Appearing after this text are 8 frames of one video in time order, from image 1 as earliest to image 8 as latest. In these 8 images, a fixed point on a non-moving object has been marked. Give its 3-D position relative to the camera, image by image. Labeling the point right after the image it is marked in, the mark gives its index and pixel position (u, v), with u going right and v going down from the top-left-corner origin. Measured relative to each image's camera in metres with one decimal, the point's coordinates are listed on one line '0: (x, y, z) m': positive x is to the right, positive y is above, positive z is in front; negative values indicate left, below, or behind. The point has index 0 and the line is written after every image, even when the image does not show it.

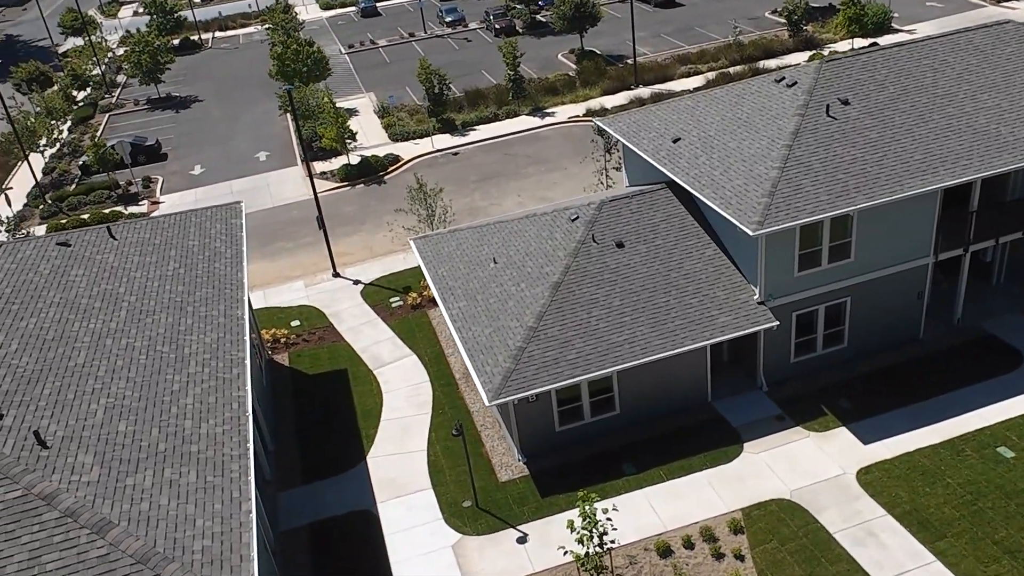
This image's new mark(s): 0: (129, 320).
0: (-6.9, -0.6, +15.5) m
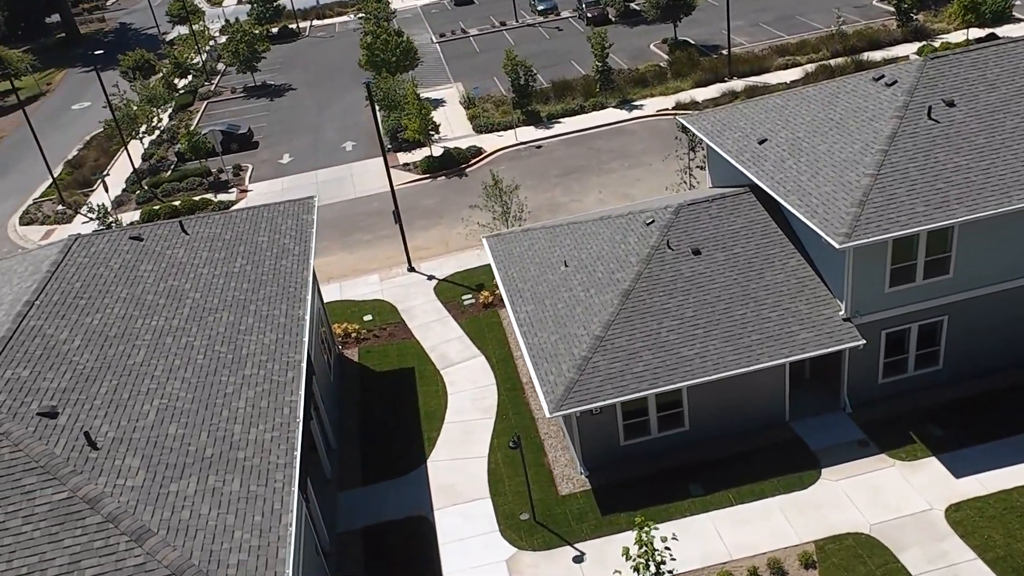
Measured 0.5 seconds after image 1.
0: (-5.8, -0.5, +15.5) m
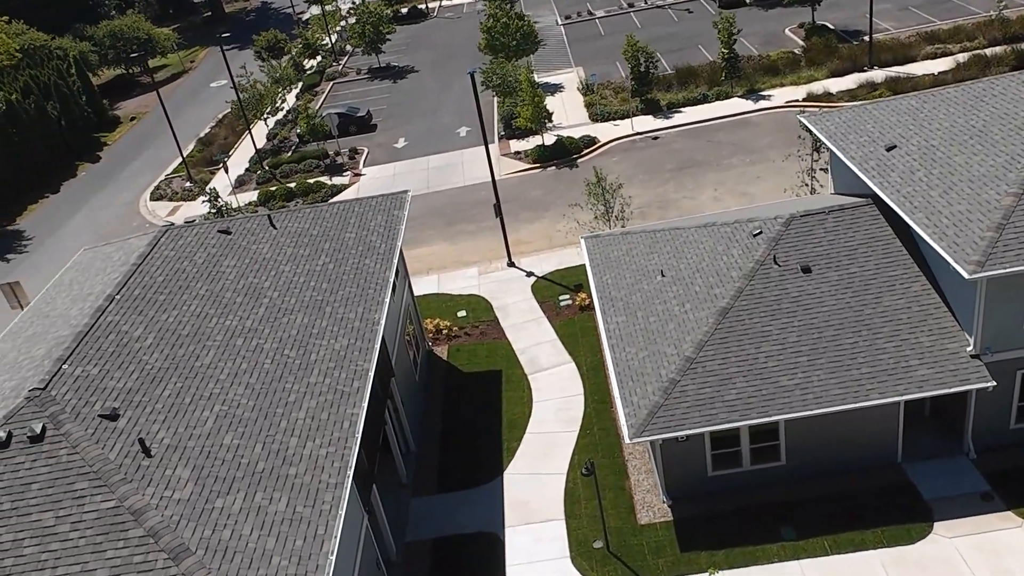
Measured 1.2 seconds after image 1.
0: (-4.4, -0.6, +15.4) m
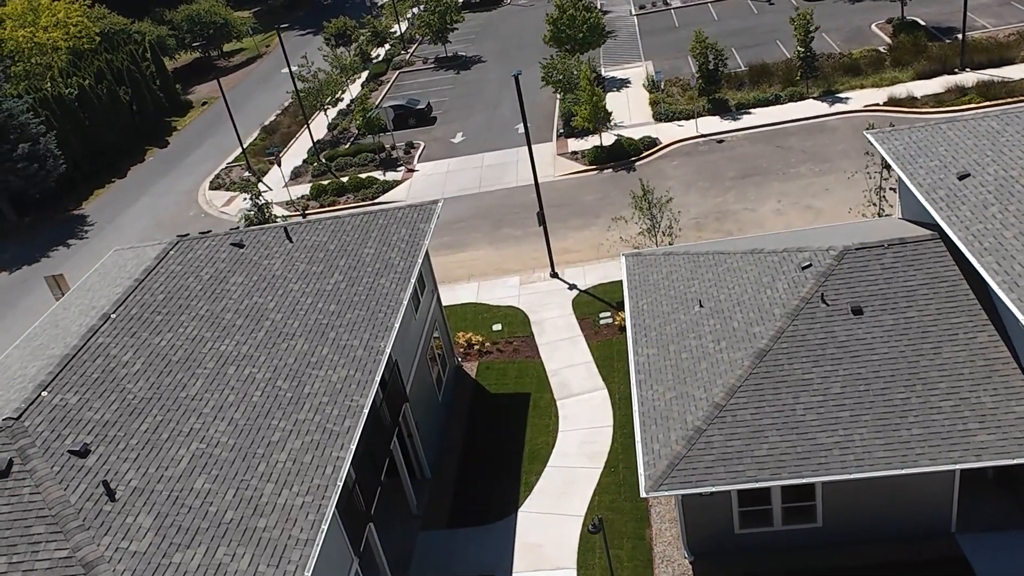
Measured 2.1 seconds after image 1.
0: (-4.2, -1.0, +14.6) m
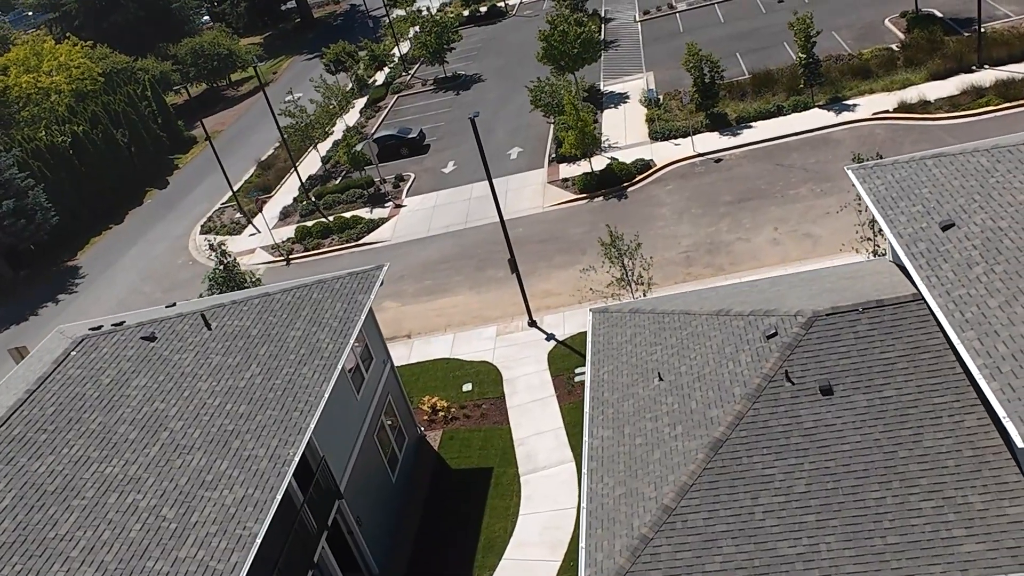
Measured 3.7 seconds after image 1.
0: (-5.5, -2.7, +13.2) m
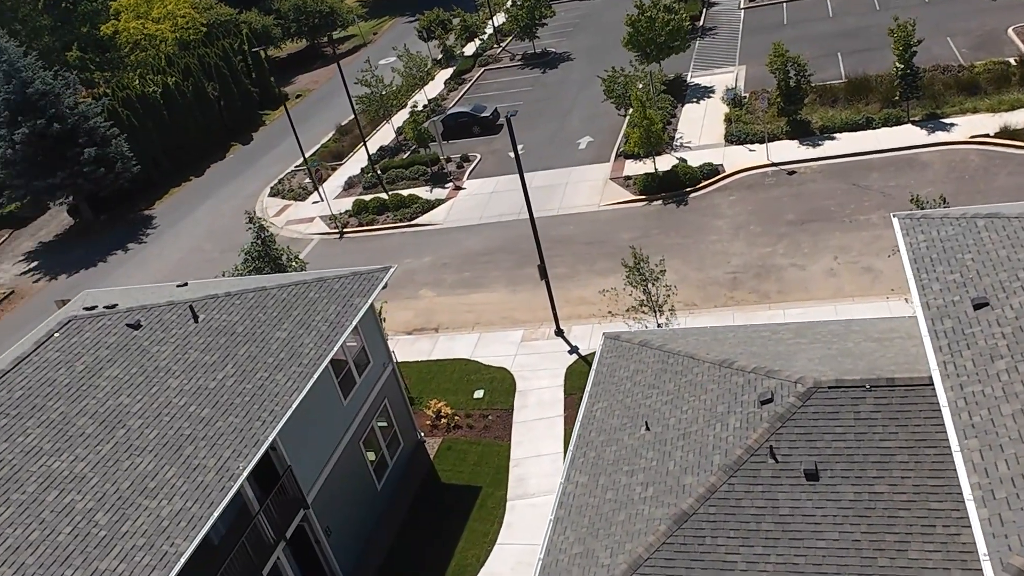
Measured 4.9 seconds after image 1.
0: (-6.2, -2.6, +13.1) m
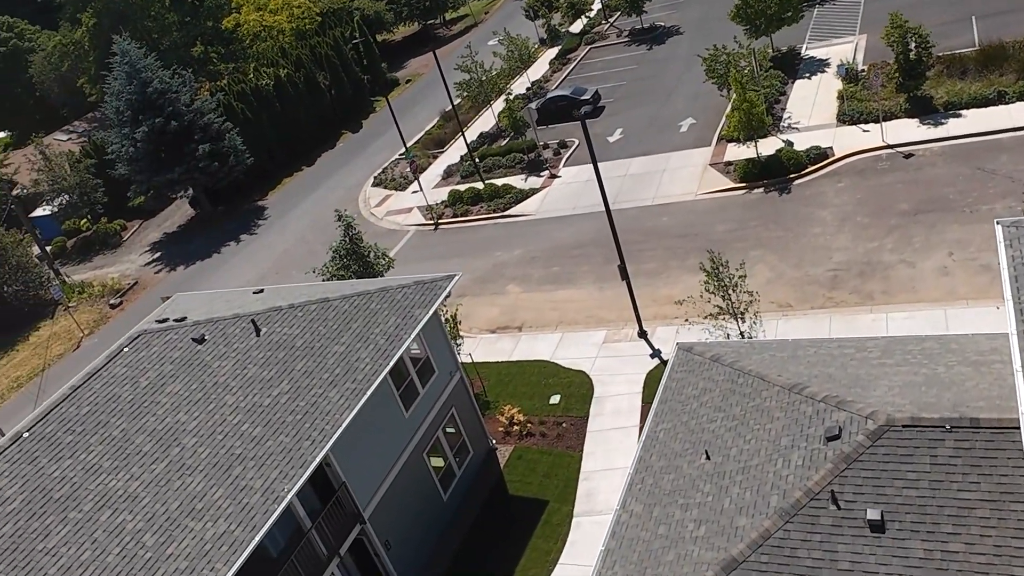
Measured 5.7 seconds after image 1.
0: (-5.5, -3.0, +13.4) m
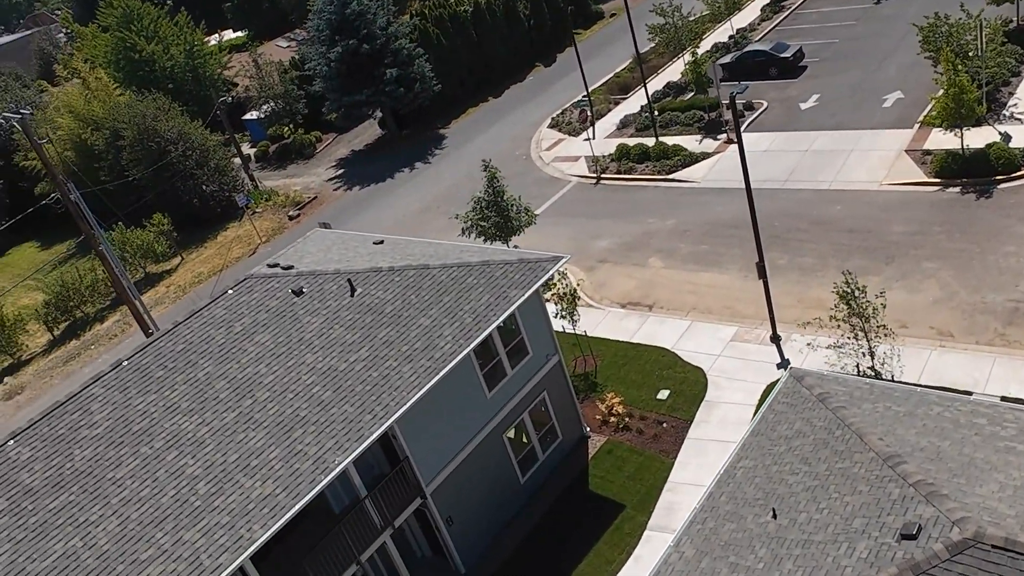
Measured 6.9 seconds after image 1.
0: (-4.7, -2.3, +14.0) m
